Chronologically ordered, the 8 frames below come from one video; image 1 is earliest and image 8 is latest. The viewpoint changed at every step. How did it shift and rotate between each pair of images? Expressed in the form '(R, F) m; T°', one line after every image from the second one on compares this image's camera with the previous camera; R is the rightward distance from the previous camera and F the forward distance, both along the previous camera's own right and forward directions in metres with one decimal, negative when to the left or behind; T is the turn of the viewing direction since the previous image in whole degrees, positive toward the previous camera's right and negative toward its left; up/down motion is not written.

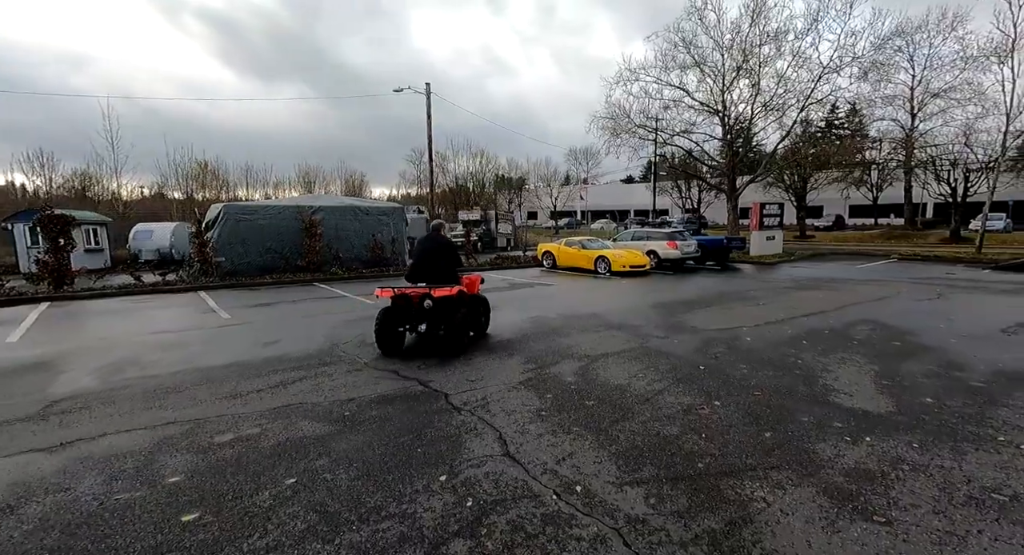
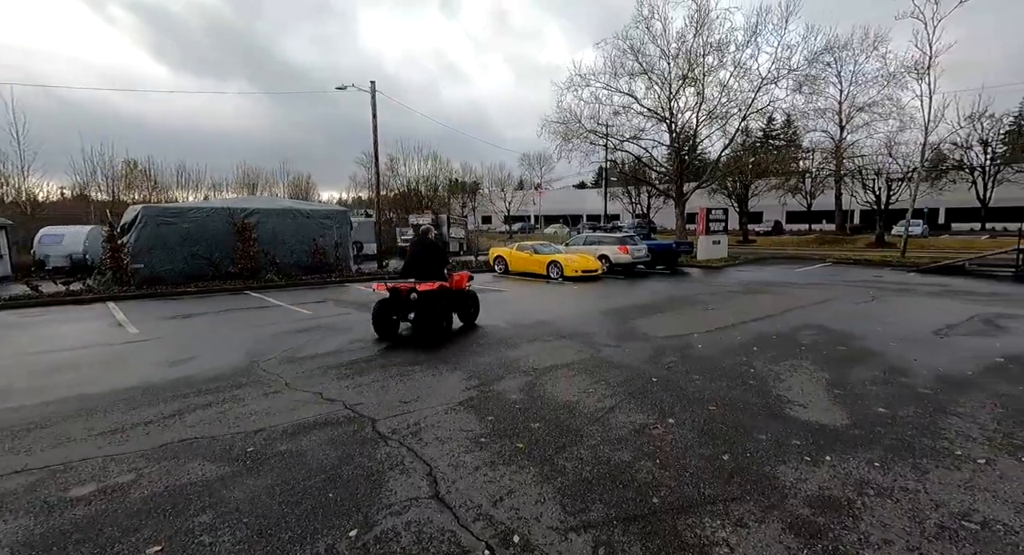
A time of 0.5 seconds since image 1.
(+0.2, +0.4) m; +6°
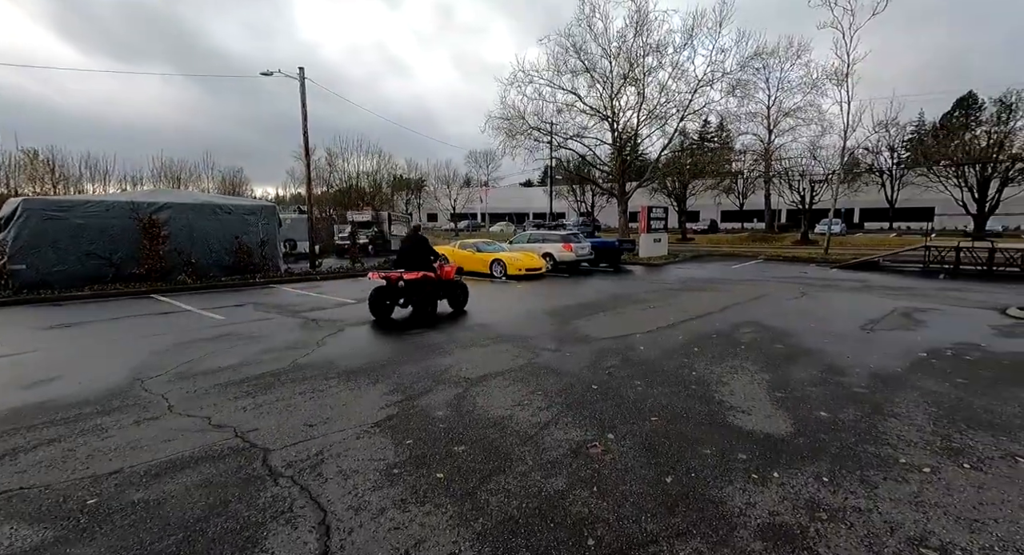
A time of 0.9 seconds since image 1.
(+0.2, +0.4) m; +6°
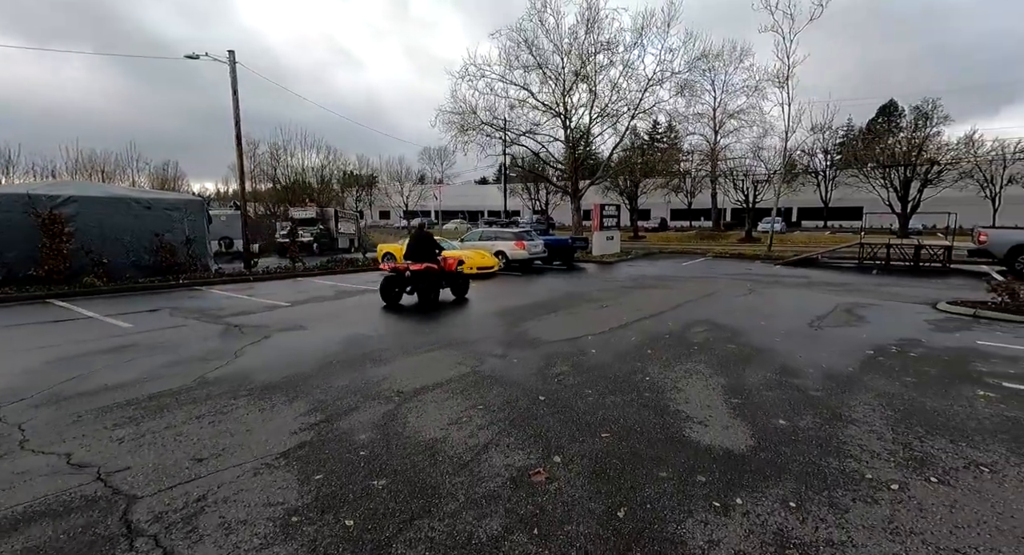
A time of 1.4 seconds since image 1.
(+0.2, +0.4) m; +5°
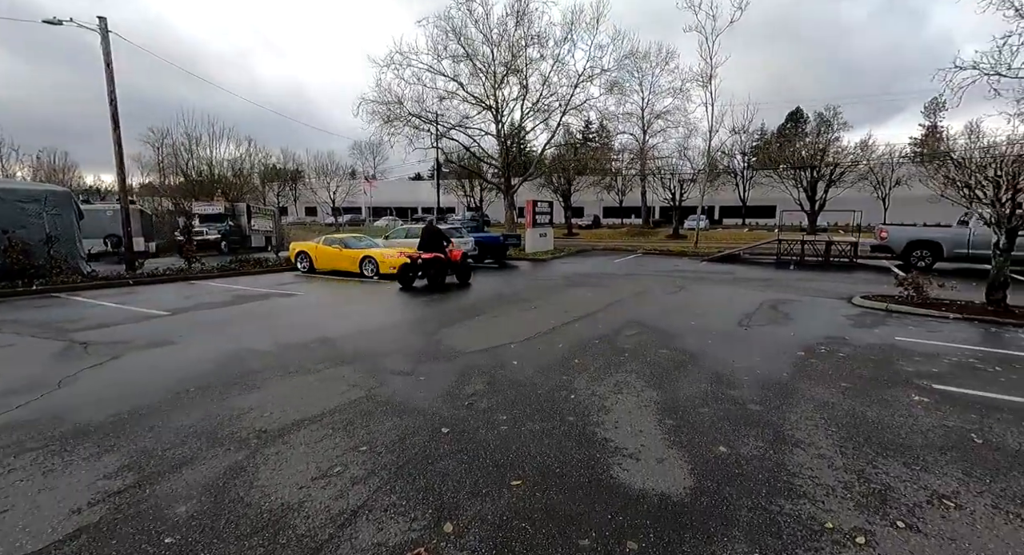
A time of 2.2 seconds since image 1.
(+0.3, +0.7) m; +8°
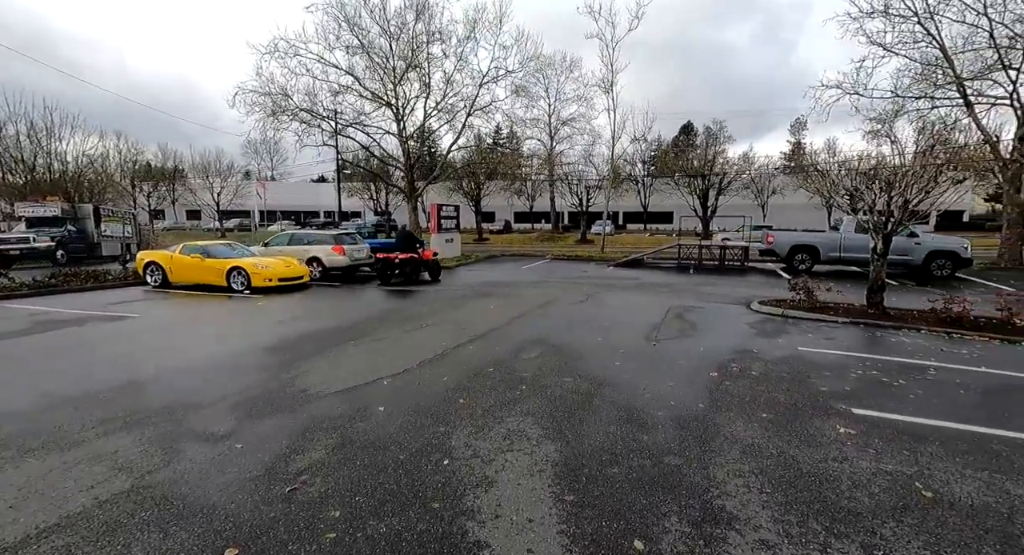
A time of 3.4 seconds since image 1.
(+0.4, +1.0) m; +11°
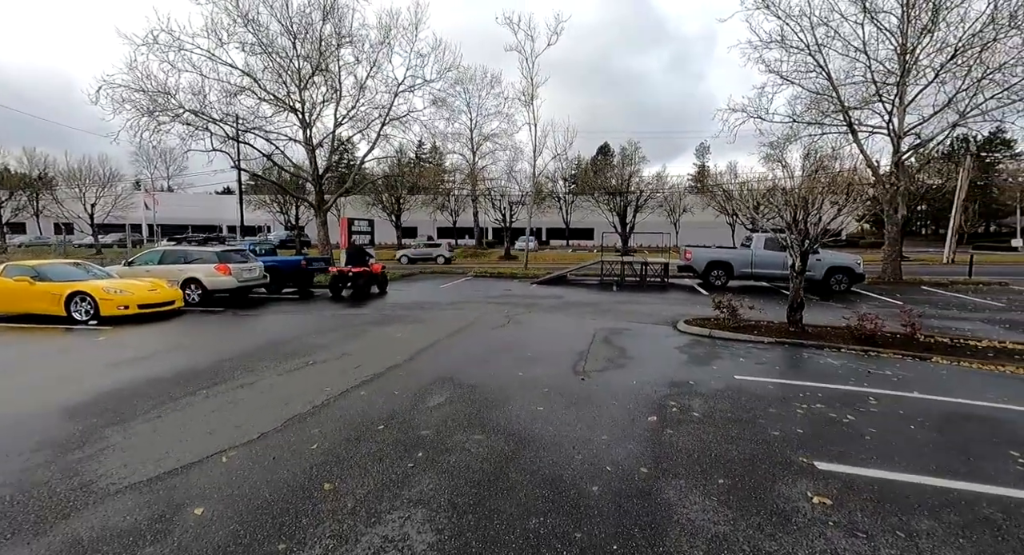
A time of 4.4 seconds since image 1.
(+0.3, +1.0) m; +9°
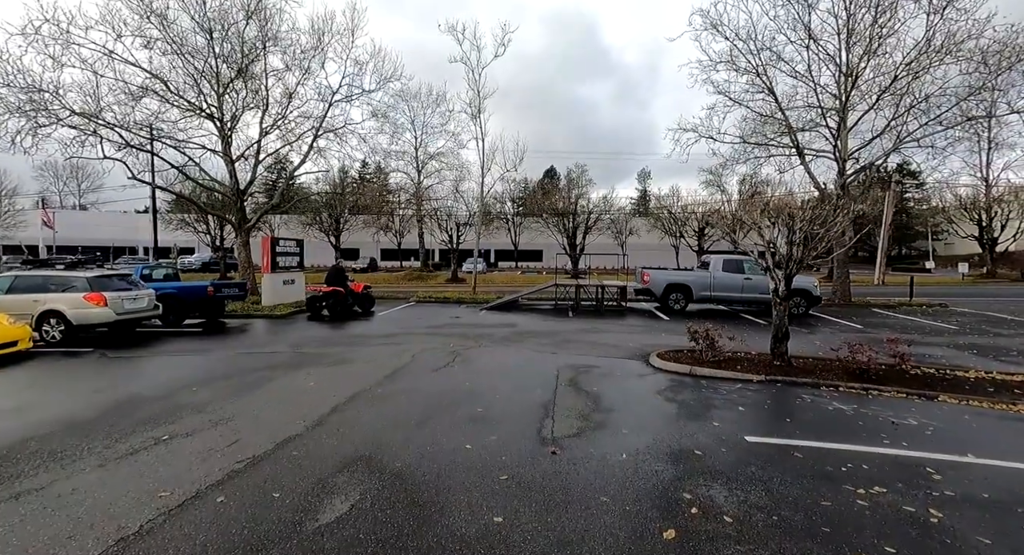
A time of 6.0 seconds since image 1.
(0.0, +1.4) m; +6°
